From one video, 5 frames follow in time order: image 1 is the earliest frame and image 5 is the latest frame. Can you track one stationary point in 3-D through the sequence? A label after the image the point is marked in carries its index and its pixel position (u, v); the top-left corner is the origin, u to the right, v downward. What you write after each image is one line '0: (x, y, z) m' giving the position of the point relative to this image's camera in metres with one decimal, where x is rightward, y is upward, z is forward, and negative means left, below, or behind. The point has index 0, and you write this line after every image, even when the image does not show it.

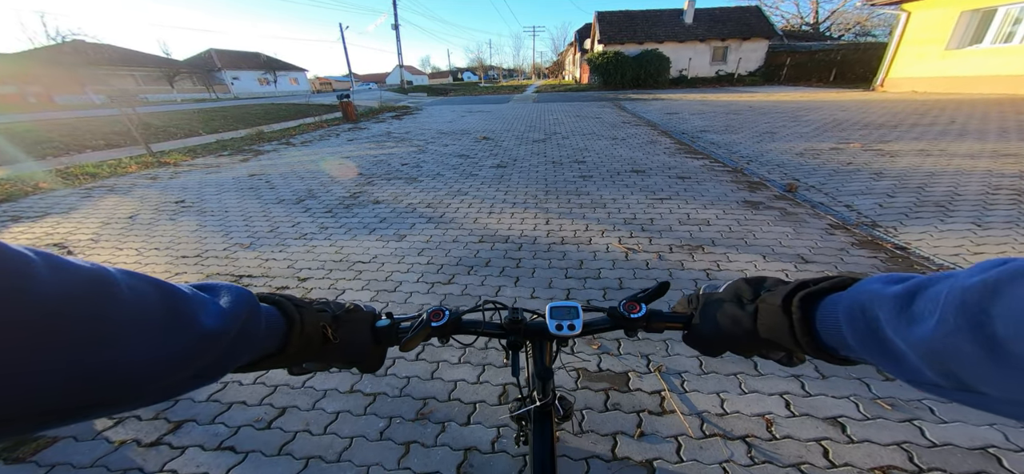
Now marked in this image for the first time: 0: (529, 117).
0: (+0.3, +3.0, +10.8) m
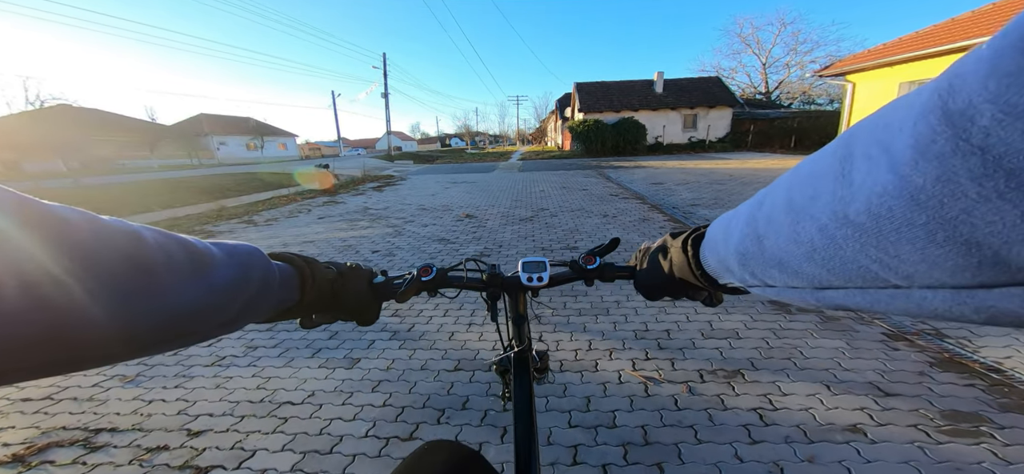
0: (0.0, +1.2, +10.5) m
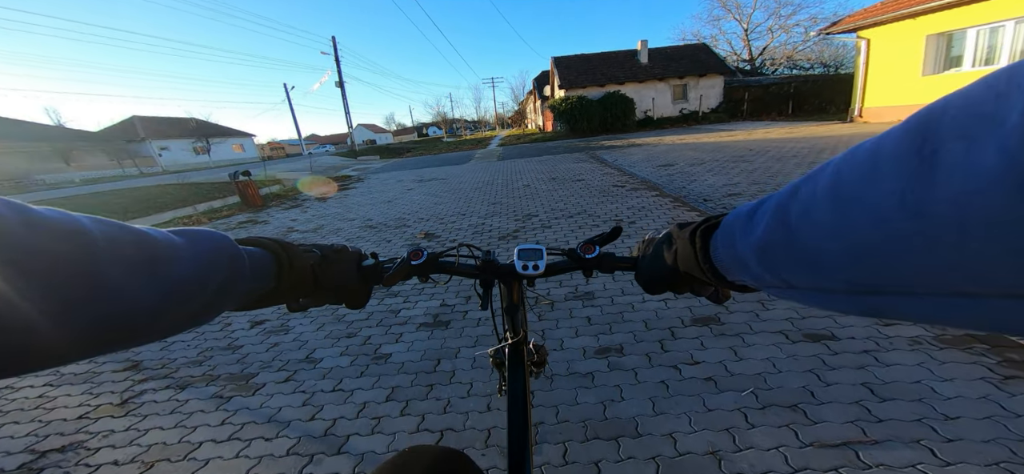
0: (-0.5, +1.0, +8.2) m
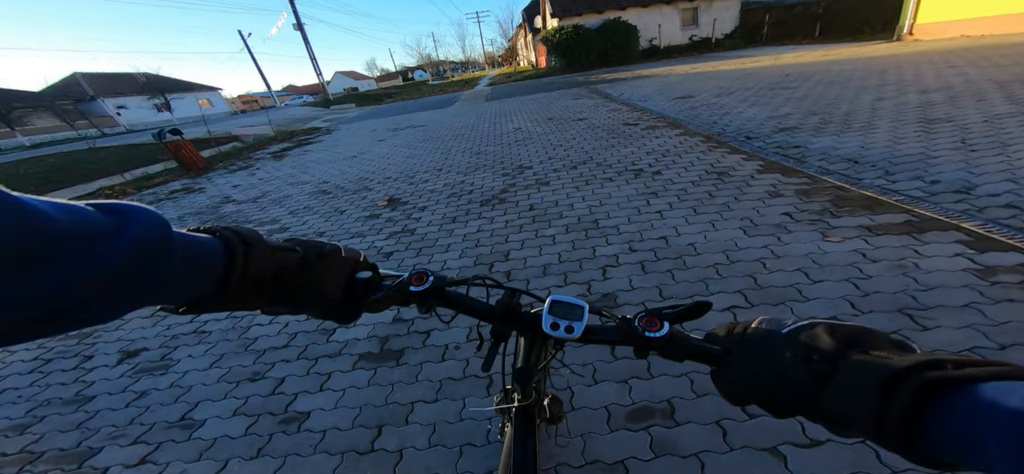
0: (-0.6, +1.7, +7.0) m
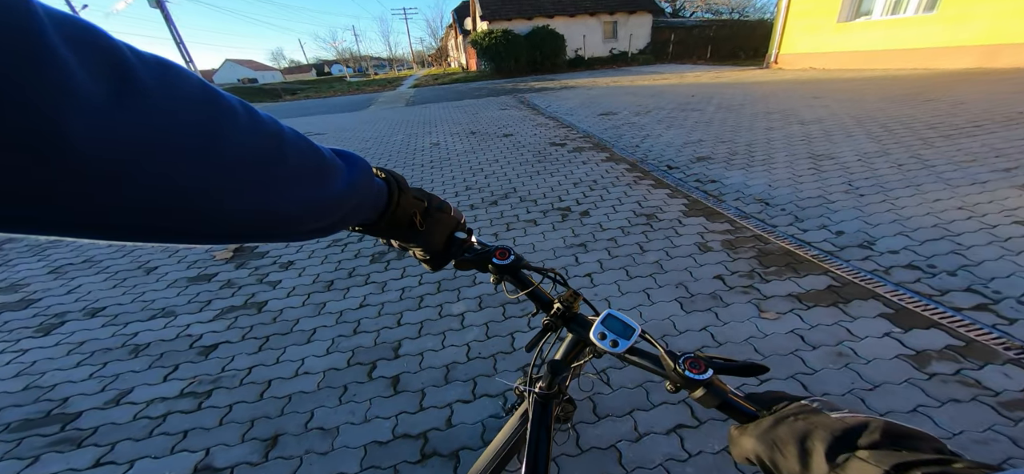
0: (-1.9, +1.4, +6.3) m
